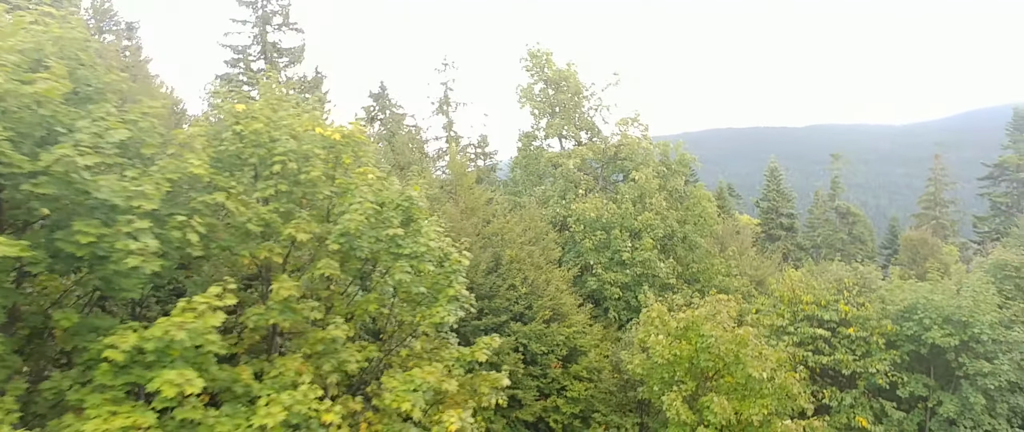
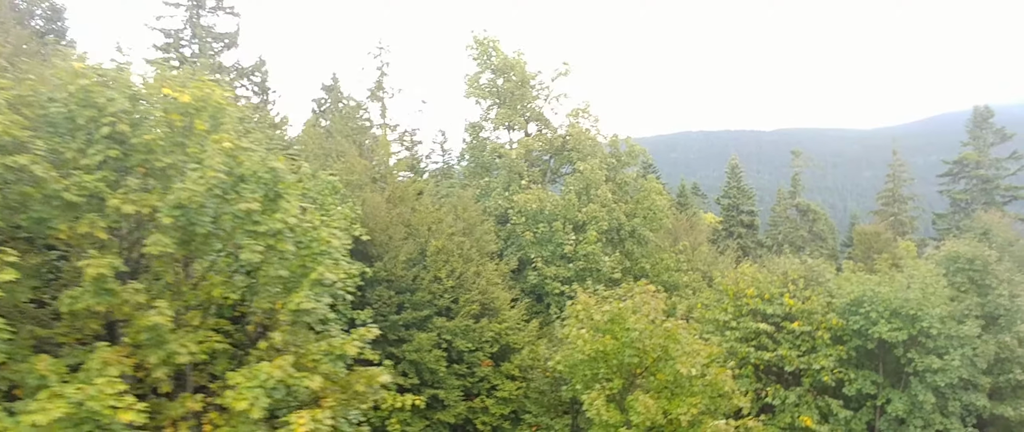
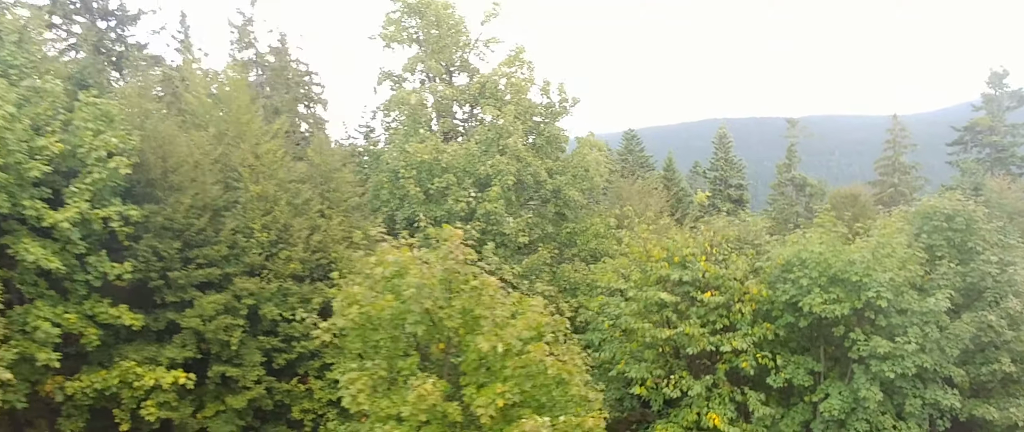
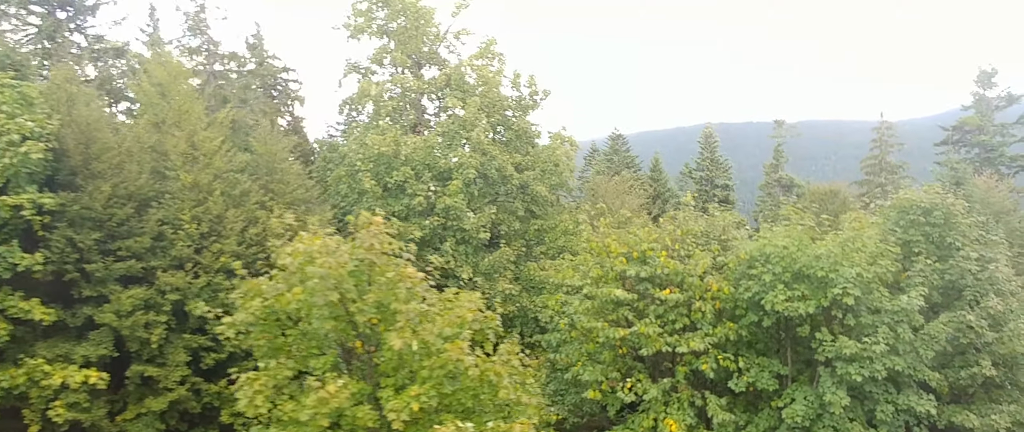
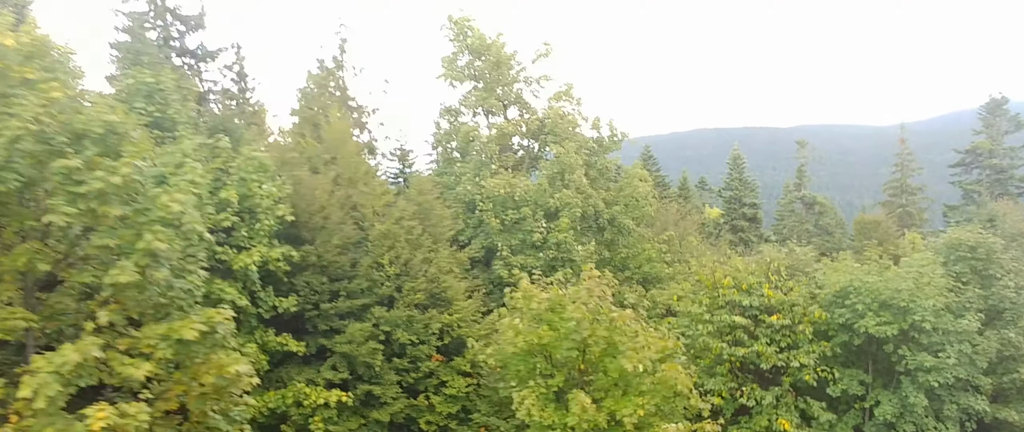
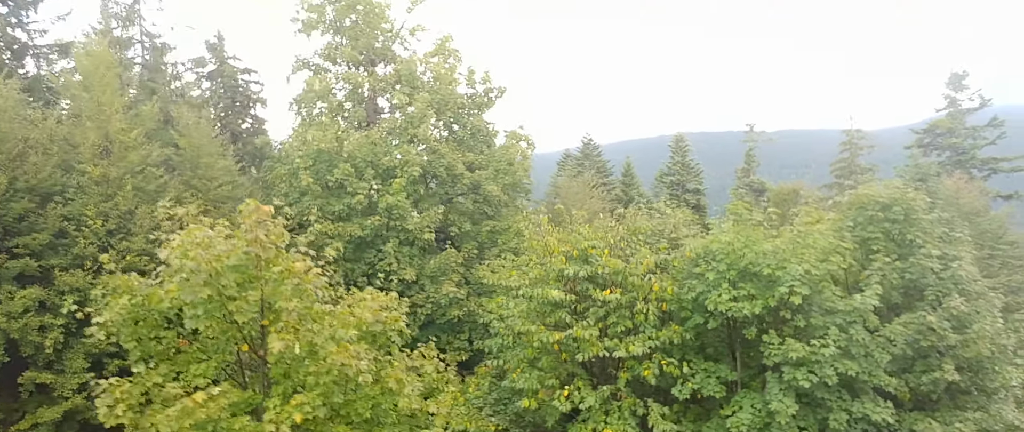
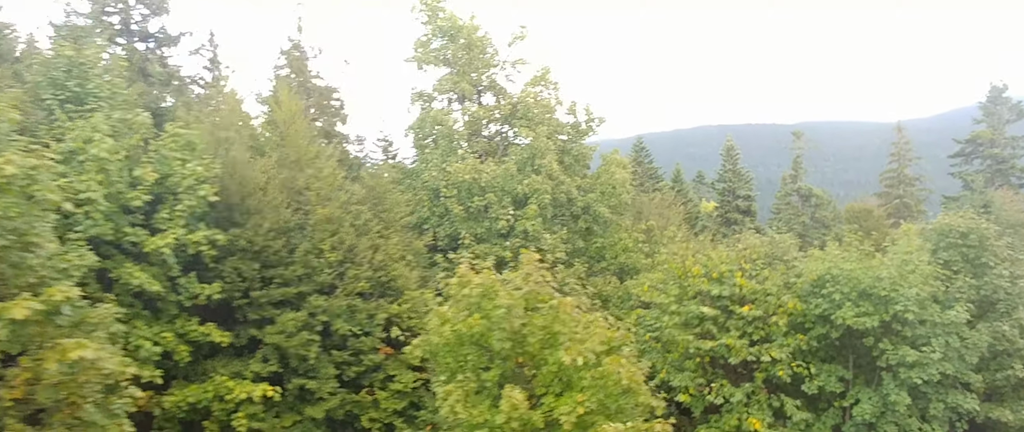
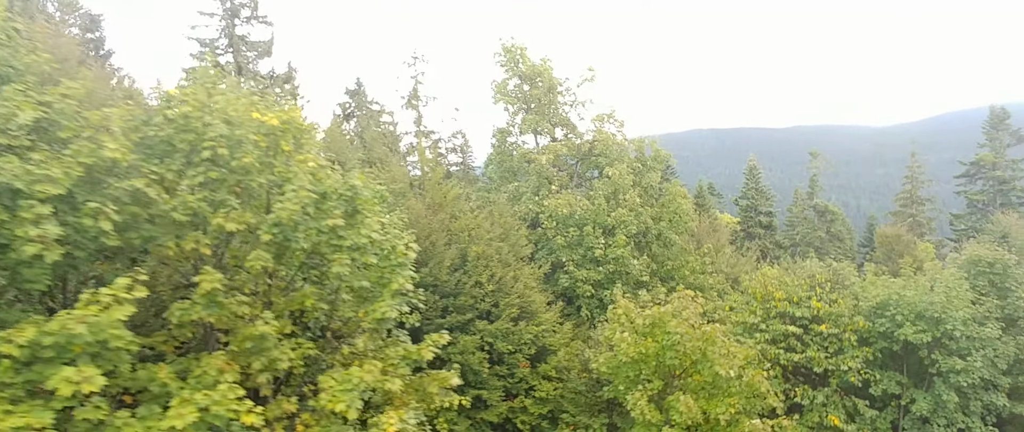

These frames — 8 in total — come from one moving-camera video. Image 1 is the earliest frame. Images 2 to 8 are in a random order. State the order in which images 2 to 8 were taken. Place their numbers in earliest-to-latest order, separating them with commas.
8, 2, 5, 7, 3, 4, 6
